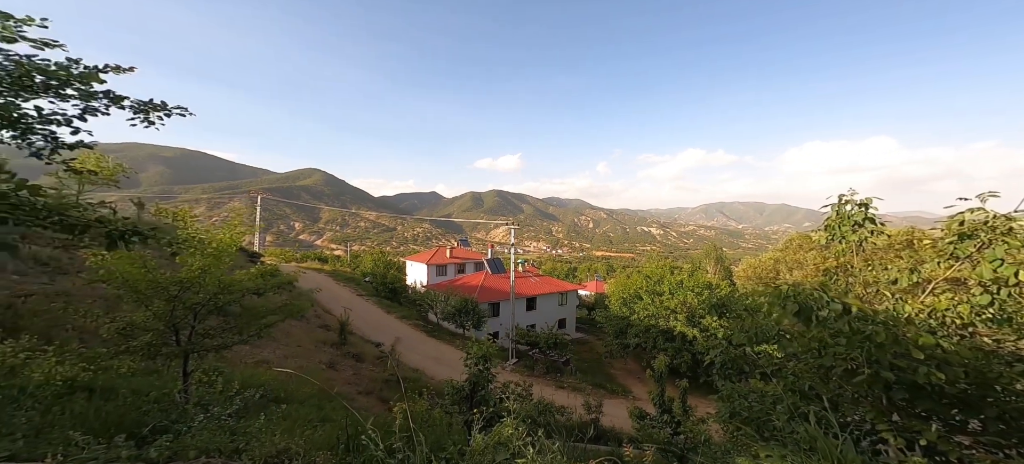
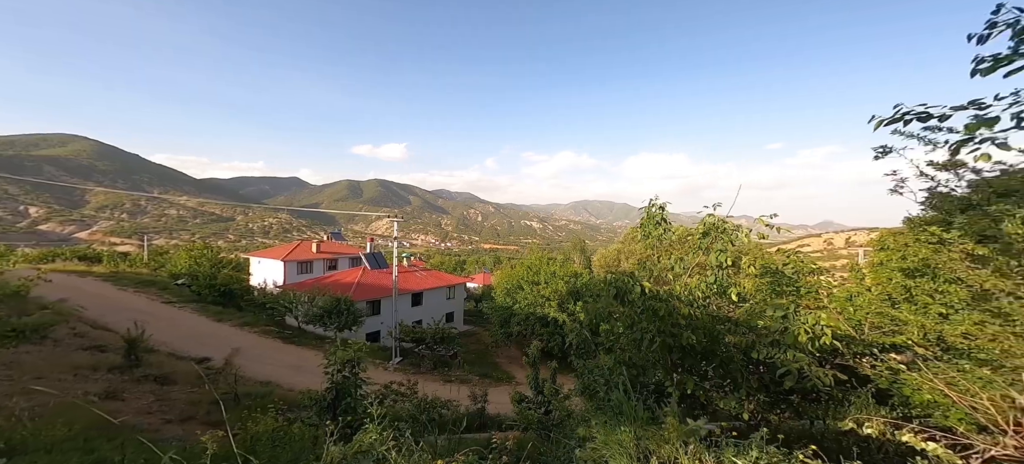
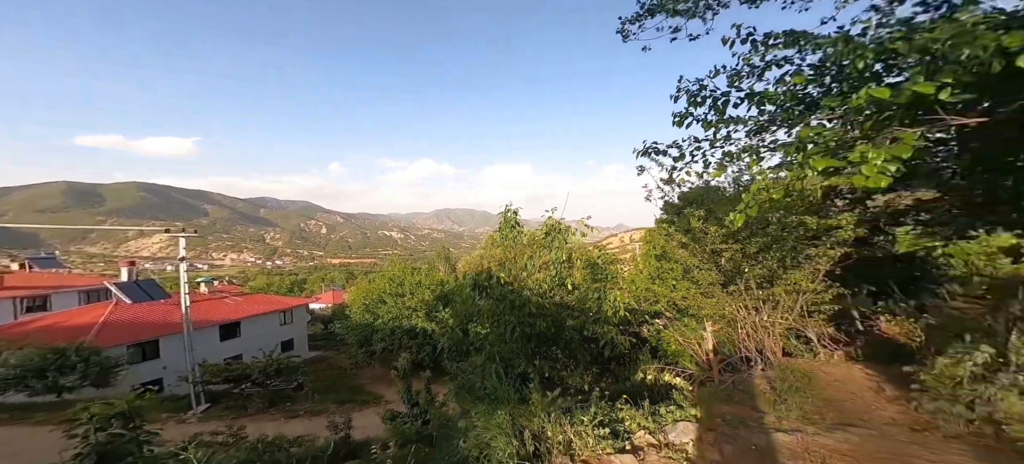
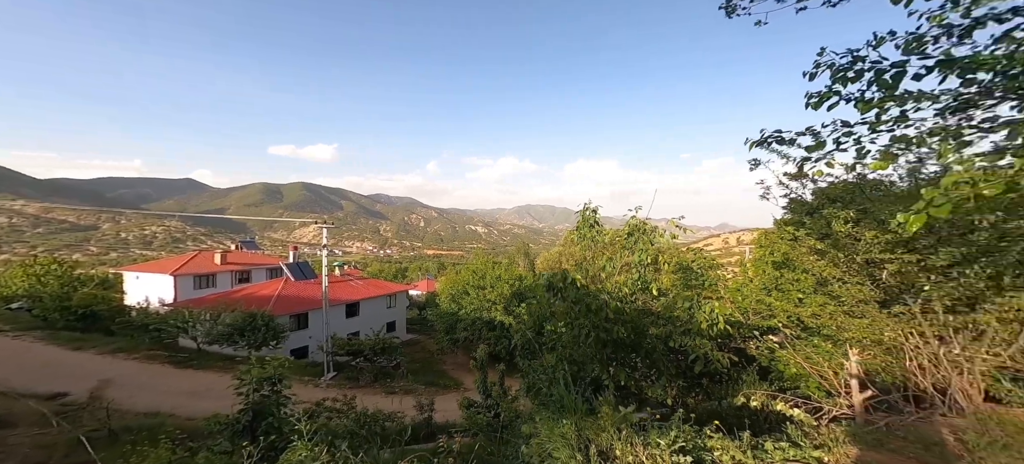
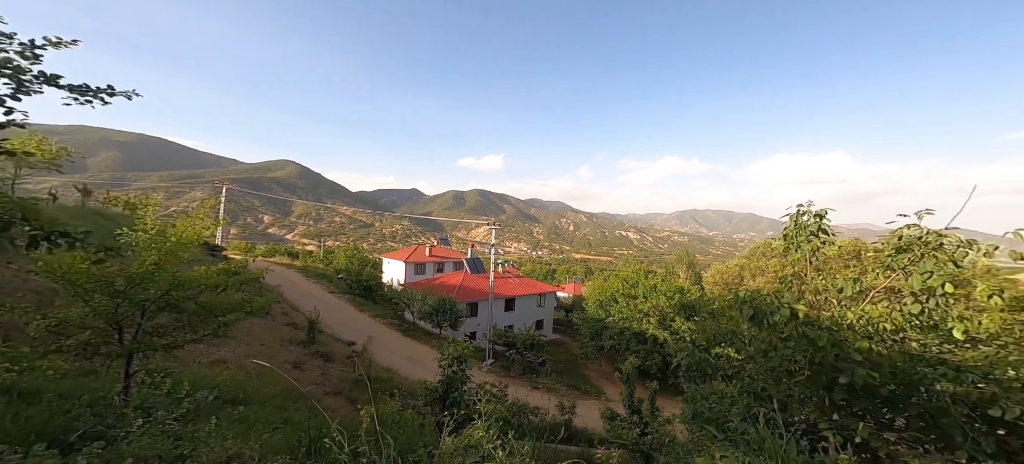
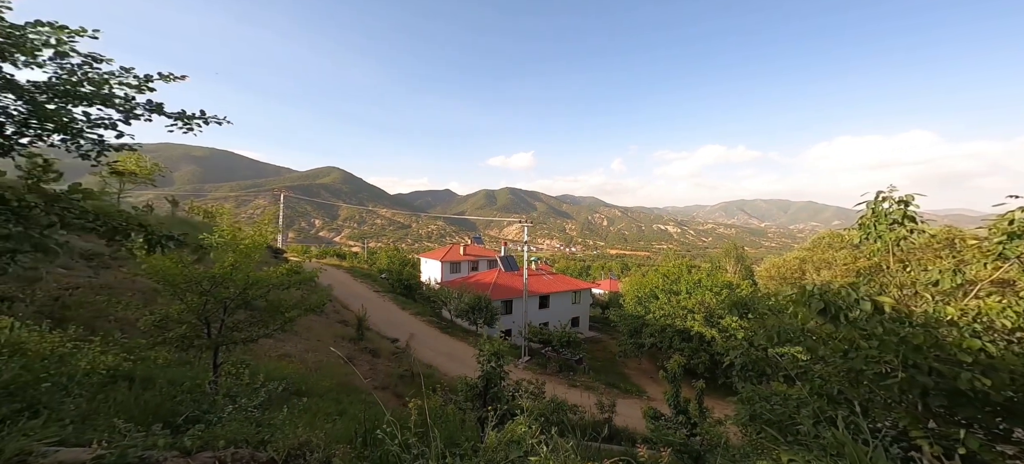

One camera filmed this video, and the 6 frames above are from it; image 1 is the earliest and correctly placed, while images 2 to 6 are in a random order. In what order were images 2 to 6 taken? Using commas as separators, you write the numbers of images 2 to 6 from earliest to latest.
6, 5, 2, 4, 3
